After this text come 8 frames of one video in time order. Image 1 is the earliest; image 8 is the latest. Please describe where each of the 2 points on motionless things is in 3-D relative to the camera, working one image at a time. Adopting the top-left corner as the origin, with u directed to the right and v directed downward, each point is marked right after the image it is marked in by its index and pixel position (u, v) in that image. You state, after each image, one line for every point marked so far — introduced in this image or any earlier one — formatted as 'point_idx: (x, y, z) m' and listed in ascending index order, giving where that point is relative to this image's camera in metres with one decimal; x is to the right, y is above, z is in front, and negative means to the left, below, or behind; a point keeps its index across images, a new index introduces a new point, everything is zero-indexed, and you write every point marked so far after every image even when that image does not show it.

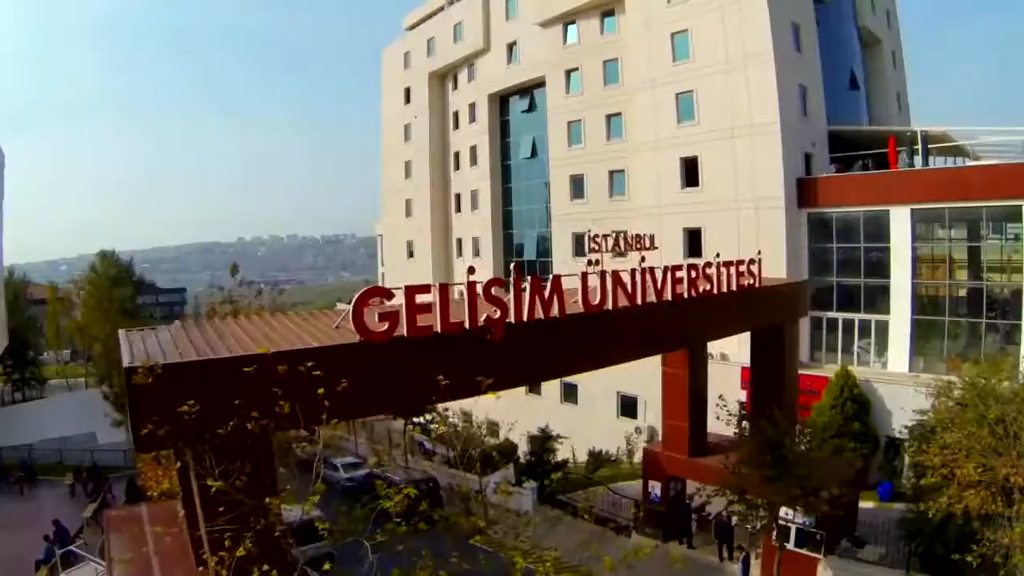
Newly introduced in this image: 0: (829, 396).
0: (+8.7, -3.0, +17.6) m
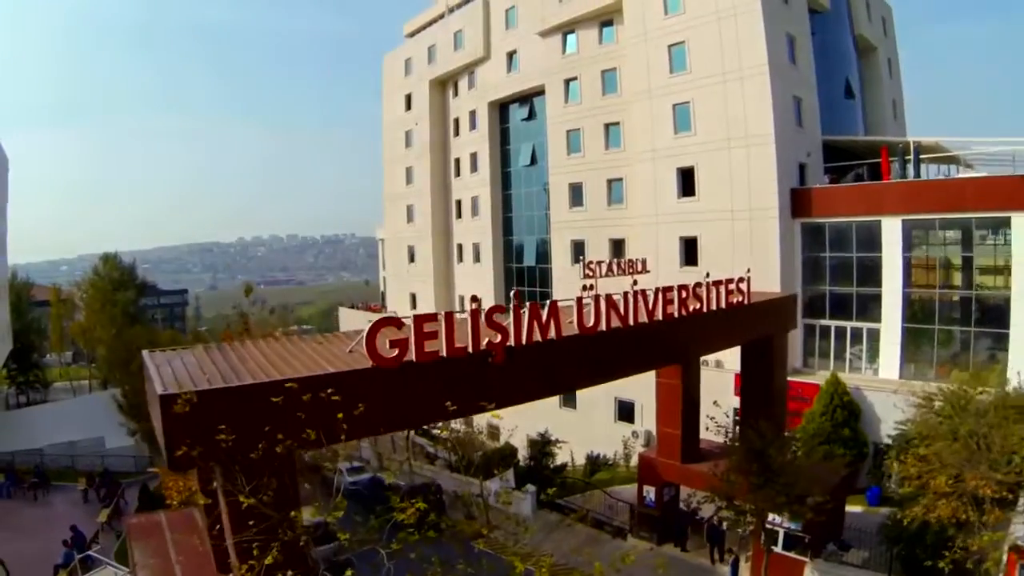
0: (+8.7, -3.3, +18.0) m
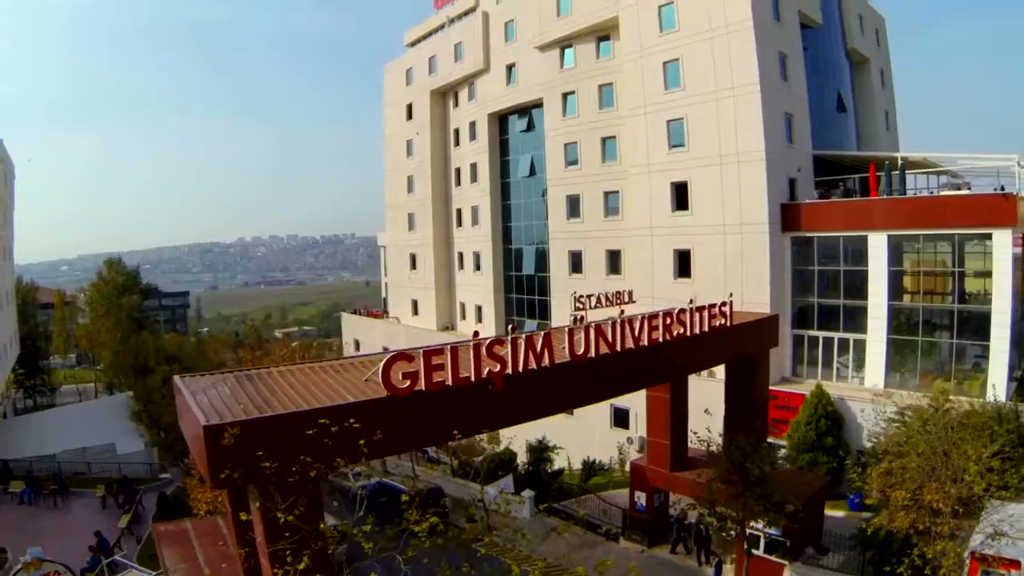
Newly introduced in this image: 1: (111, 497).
0: (+8.7, -3.7, +18.8) m
1: (-12.2, -6.5, +19.5) m
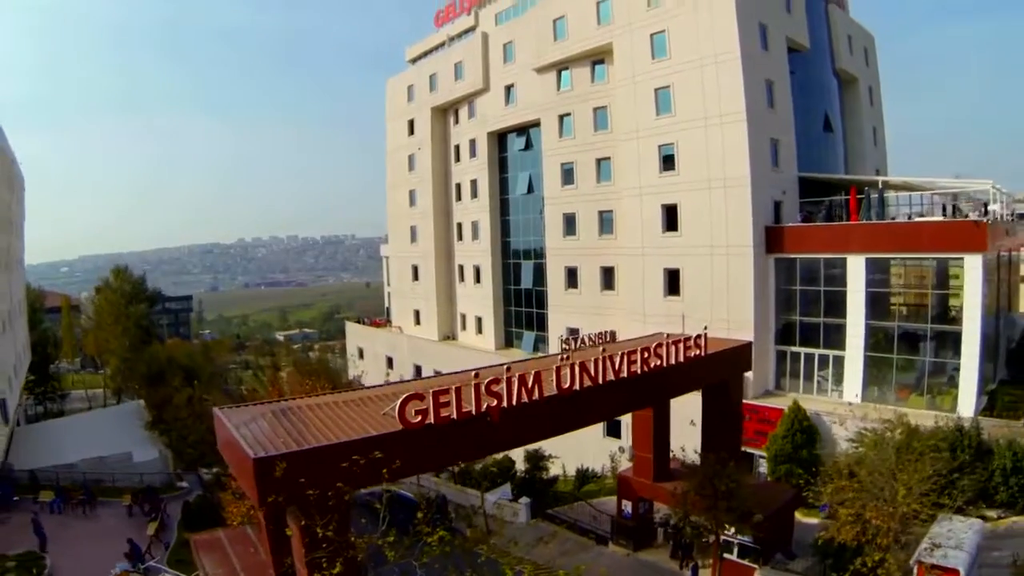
0: (+8.6, -4.4, +20.1) m
1: (-12.3, -7.2, +20.7) m
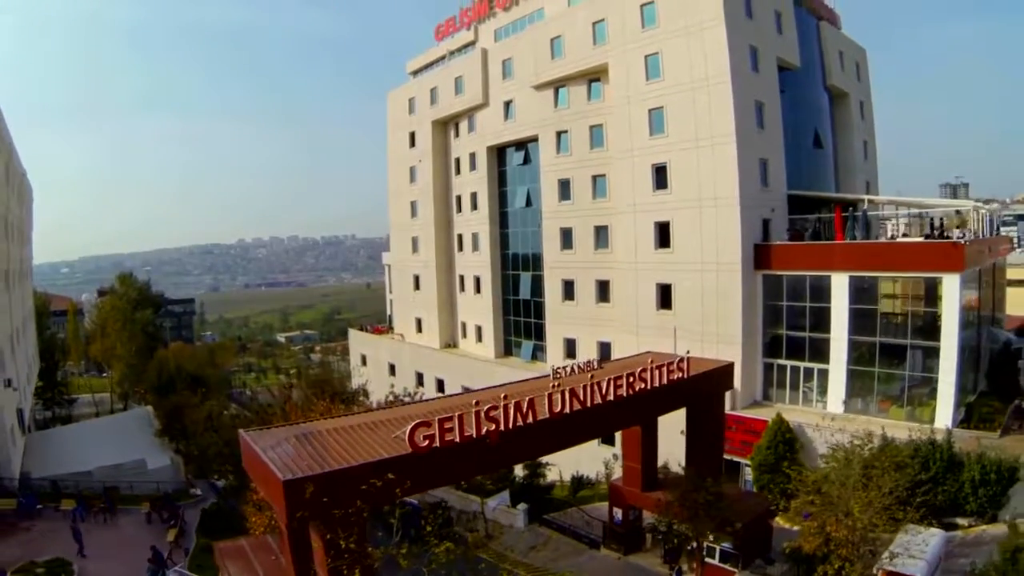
0: (+8.5, -5.0, +21.1) m
1: (-12.4, -7.7, +21.8) m
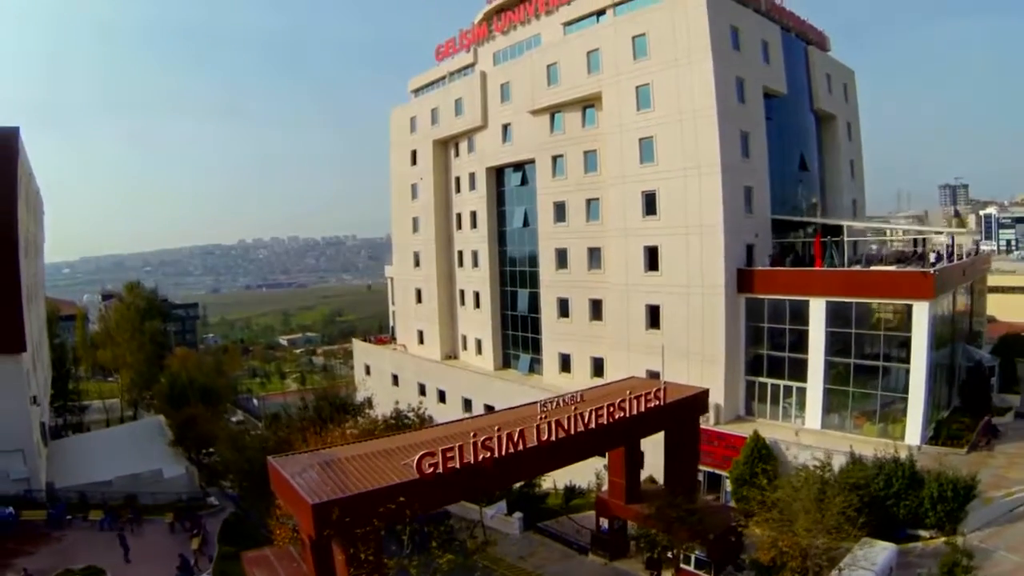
0: (+8.4, -5.9, +22.7) m
1: (-12.5, -8.6, +23.4) m
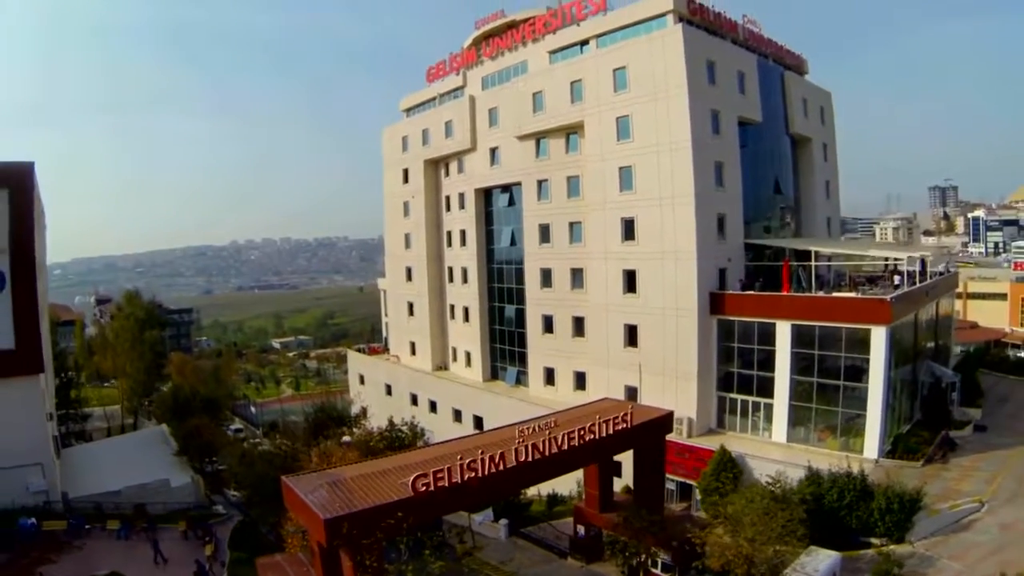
0: (+7.9, -6.9, +24.7) m
1: (-13.1, -9.5, +25.1) m
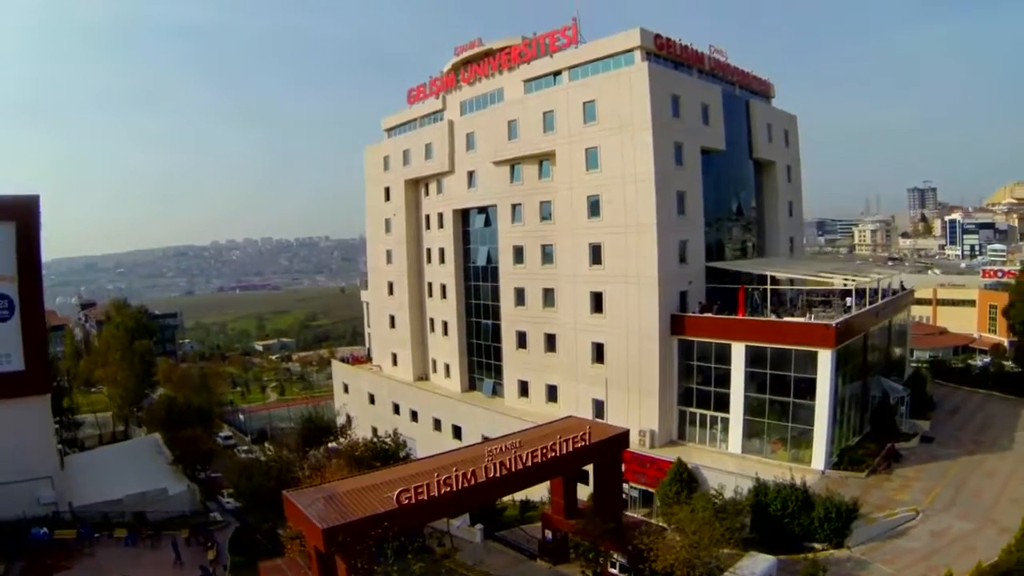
0: (+6.8, -8.0, +27.2) m
1: (-14.1, -10.6, +27.1) m
